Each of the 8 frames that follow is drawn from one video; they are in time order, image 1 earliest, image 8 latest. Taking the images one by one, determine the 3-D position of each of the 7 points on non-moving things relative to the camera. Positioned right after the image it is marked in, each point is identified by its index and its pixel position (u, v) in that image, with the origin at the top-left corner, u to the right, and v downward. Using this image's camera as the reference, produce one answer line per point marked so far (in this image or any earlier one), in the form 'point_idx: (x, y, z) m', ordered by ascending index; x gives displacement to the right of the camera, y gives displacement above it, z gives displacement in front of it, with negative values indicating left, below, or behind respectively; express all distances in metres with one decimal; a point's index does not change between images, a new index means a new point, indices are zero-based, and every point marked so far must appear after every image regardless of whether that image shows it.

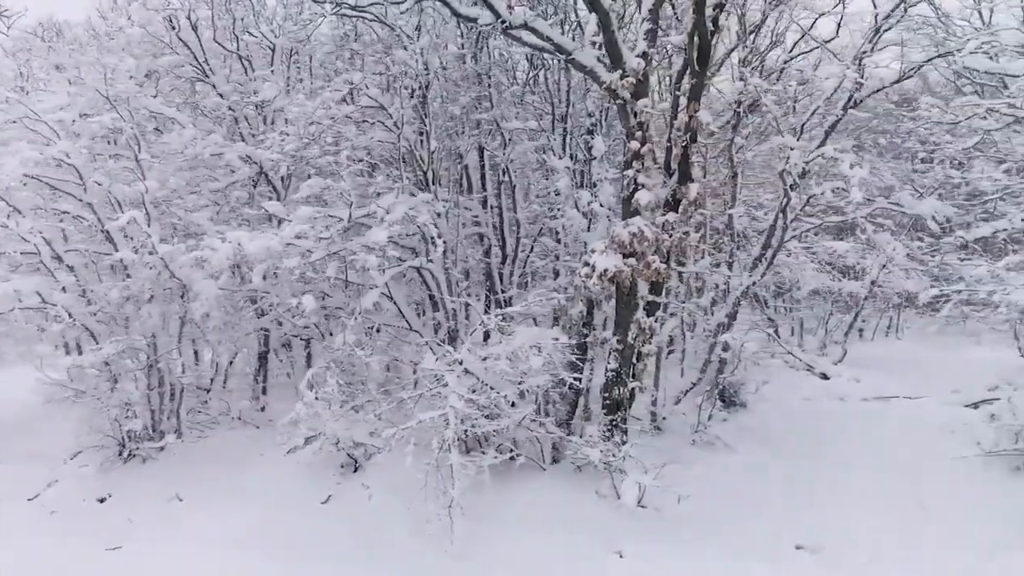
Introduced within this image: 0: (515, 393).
0: (0.0, -1.2, +7.6) m
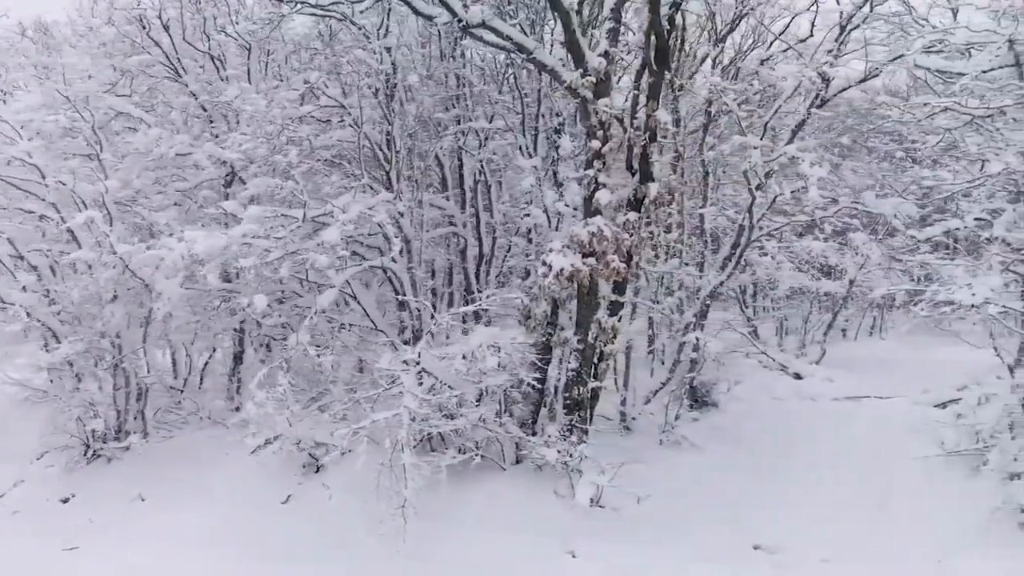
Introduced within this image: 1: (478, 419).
0: (-0.4, -1.2, +7.5) m
1: (-0.4, -1.5, +7.6) m
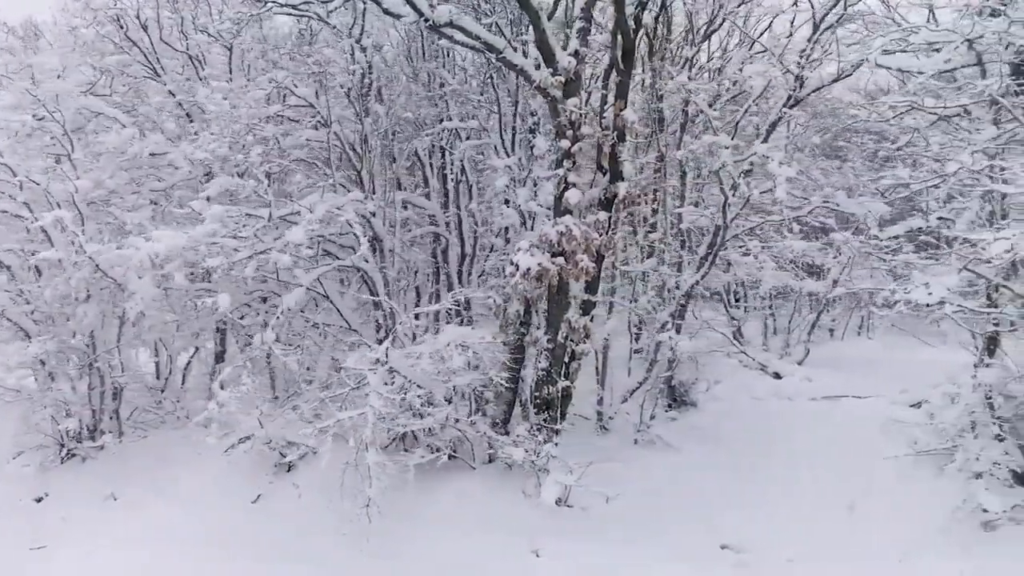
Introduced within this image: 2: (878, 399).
0: (-0.8, -1.2, +7.5) m
1: (-0.7, -1.5, +7.6) m
2: (+5.4, -1.6, +10.0) m
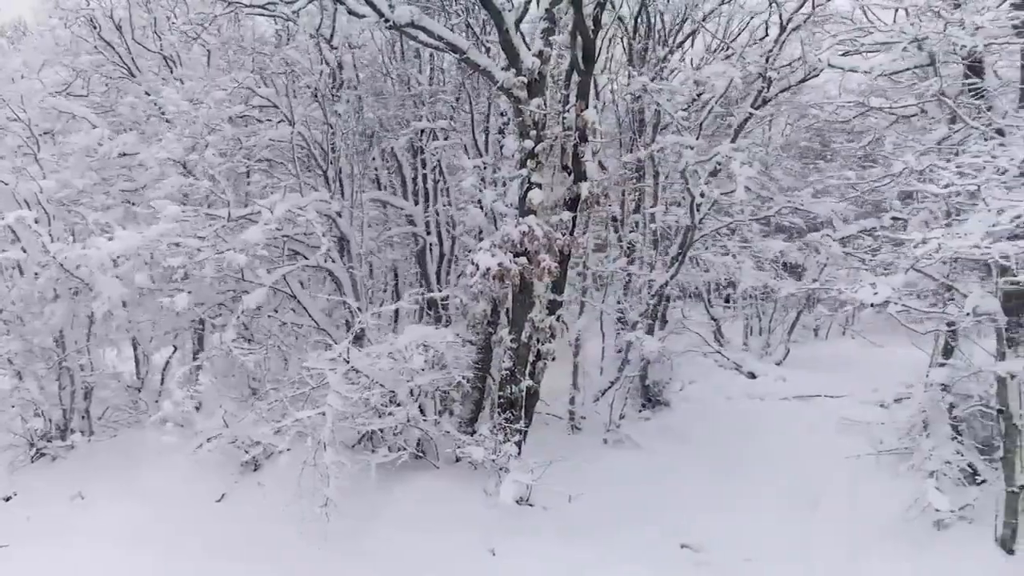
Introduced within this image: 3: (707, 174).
0: (-1.2, -1.2, +7.6) m
1: (-1.2, -1.5, +7.6) m
2: (+5.0, -1.6, +10.0) m
3: (+2.5, +1.5, +8.7) m
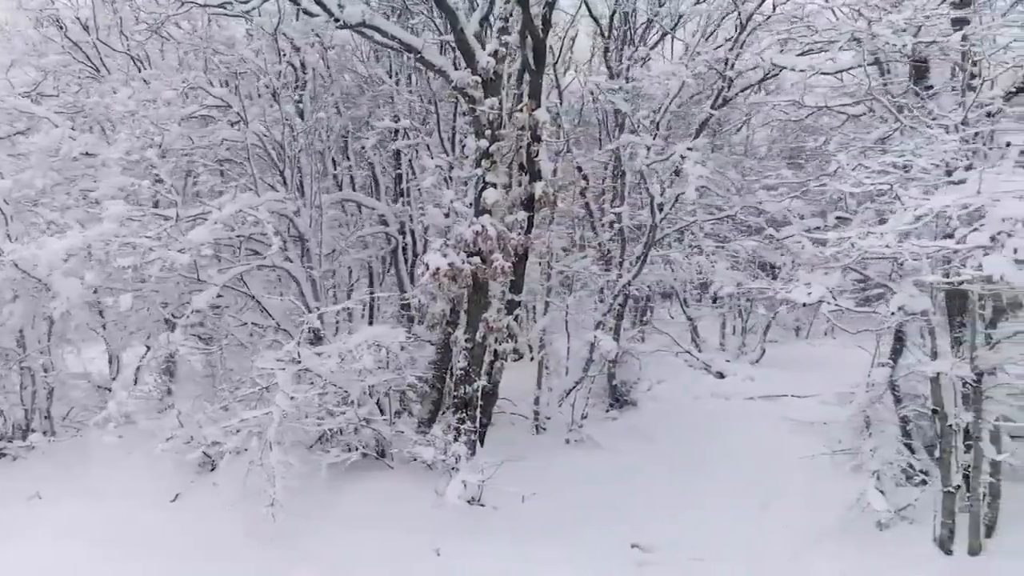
0: (-1.8, -1.2, +7.6) m
1: (-1.7, -1.5, +7.6) m
2: (+4.5, -1.6, +10.0) m
3: (+2.0, +1.5, +8.7) m
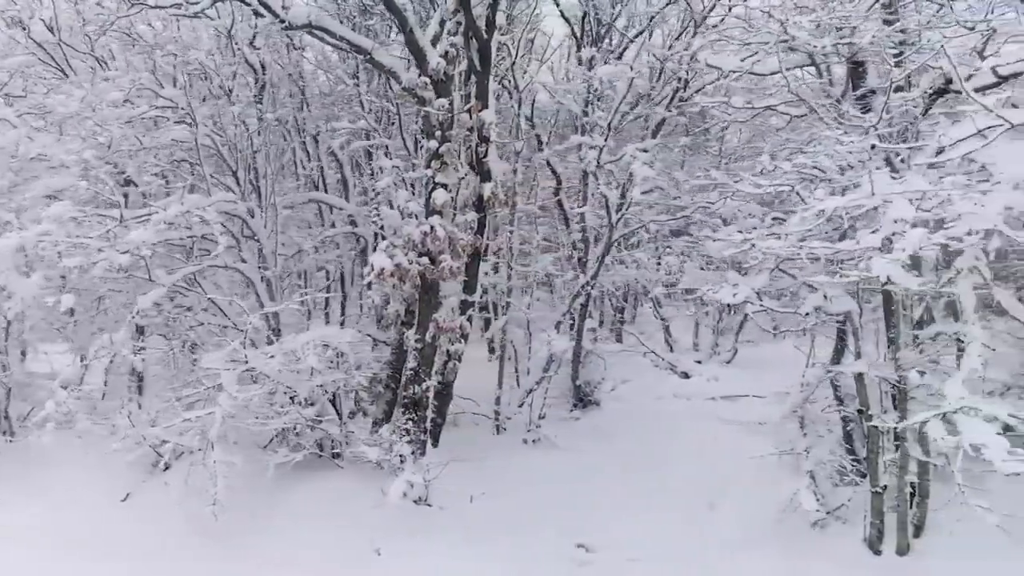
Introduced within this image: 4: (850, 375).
0: (-2.4, -1.2, +7.6) m
1: (-2.3, -1.5, +7.7) m
2: (+3.9, -1.6, +10.0) m
3: (+1.4, +1.5, +8.8) m
4: (+2.8, -0.7, +5.6) m
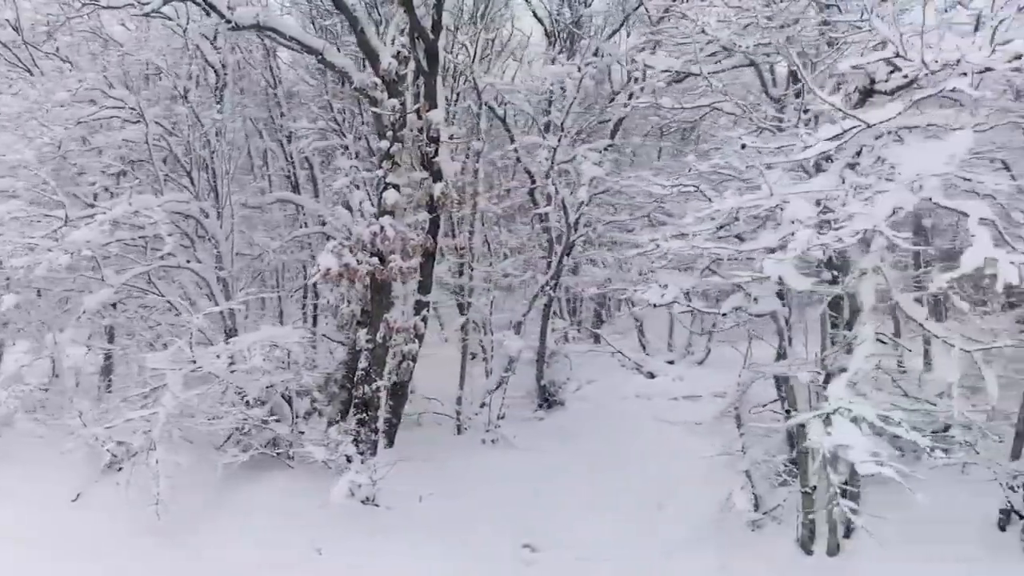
0: (-3.0, -1.2, +7.6) m
1: (-2.9, -1.5, +7.7) m
2: (+3.3, -1.6, +10.0) m
3: (+0.8, +1.5, +8.8) m
4: (+2.2, -0.7, +5.6) m
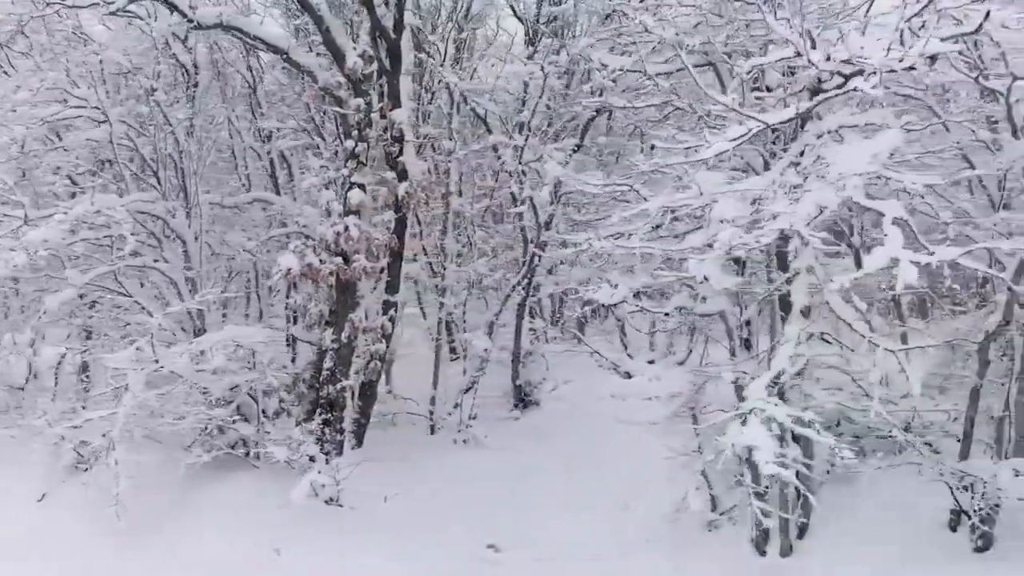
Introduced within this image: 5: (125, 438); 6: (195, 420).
0: (-3.4, -1.2, +7.6) m
1: (-3.3, -1.5, +7.7) m
2: (+2.9, -1.6, +10.0) m
3: (+0.4, +1.5, +8.7) m
4: (+1.8, -0.7, +5.6) m
5: (-4.2, -1.6, +7.4) m
6: (-3.5, -1.5, +7.5) m
